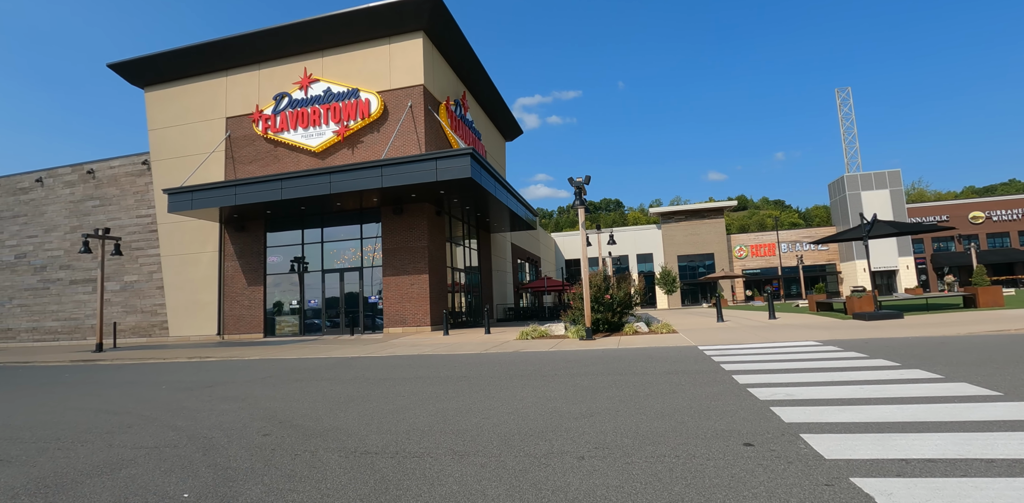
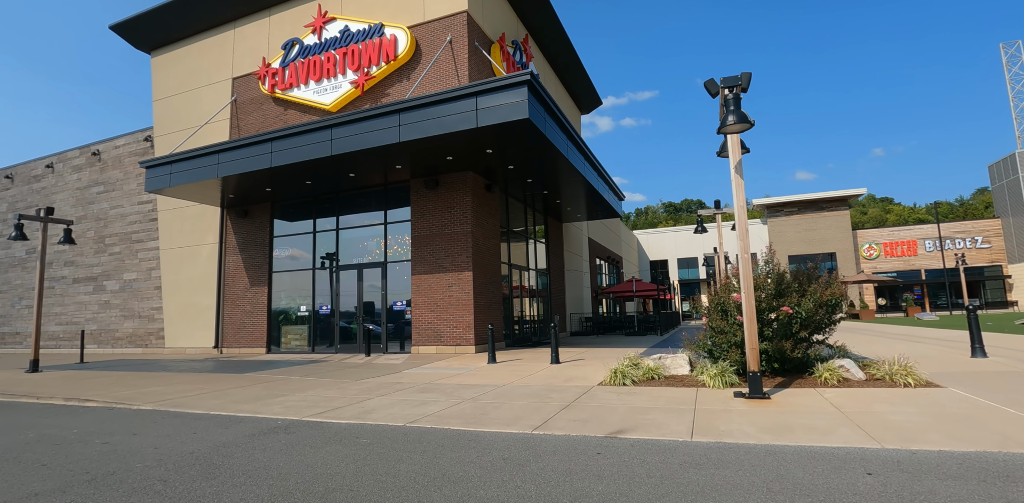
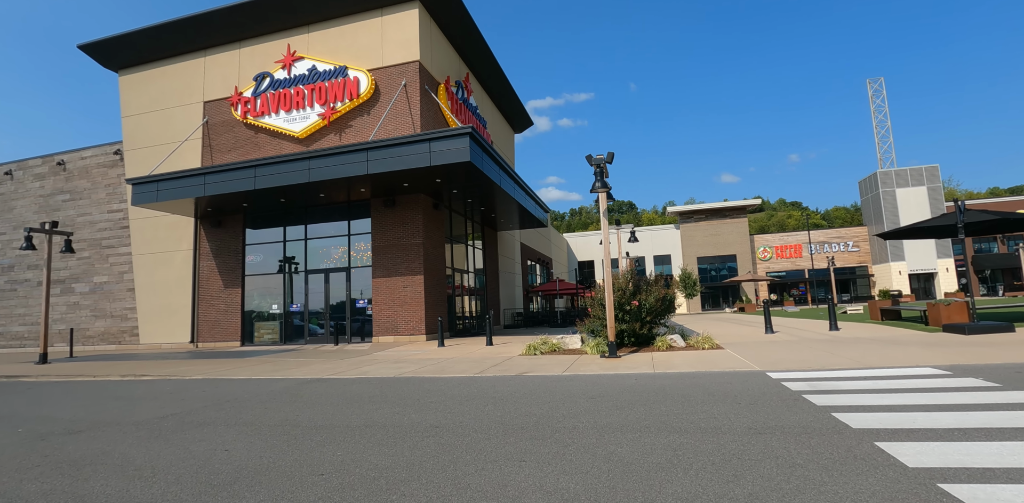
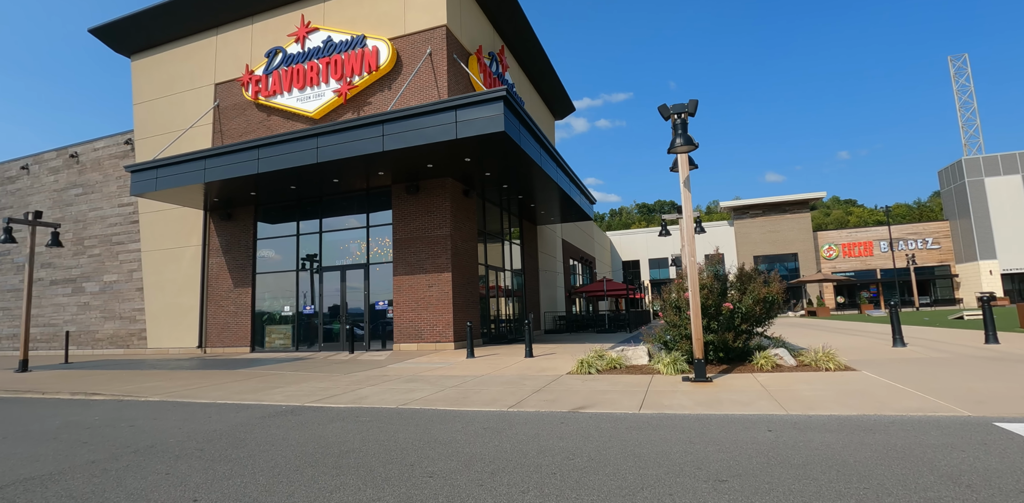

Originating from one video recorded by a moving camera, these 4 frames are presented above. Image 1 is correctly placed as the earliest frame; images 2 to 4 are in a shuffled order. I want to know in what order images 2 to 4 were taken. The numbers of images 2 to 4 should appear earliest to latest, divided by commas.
3, 4, 2
